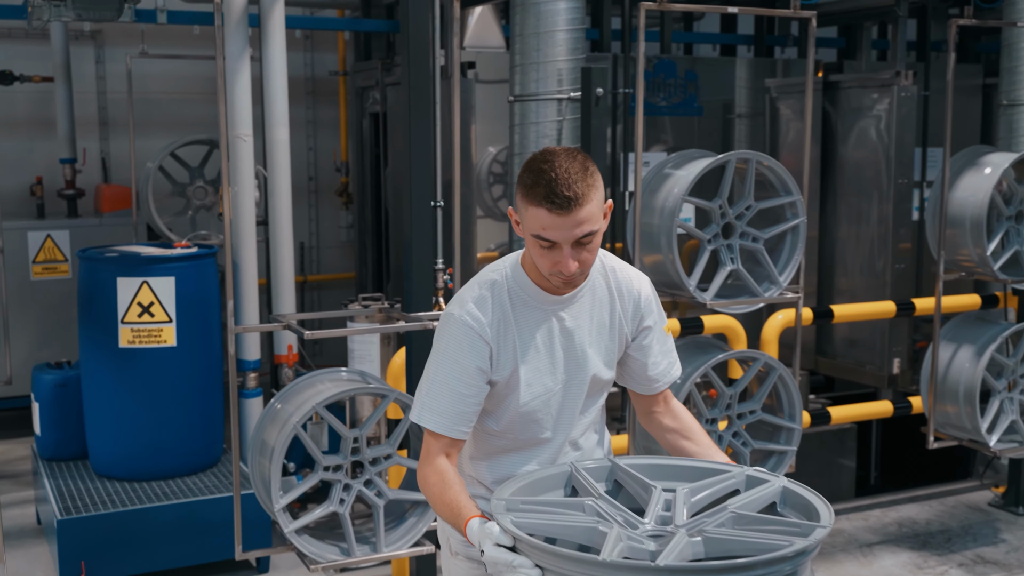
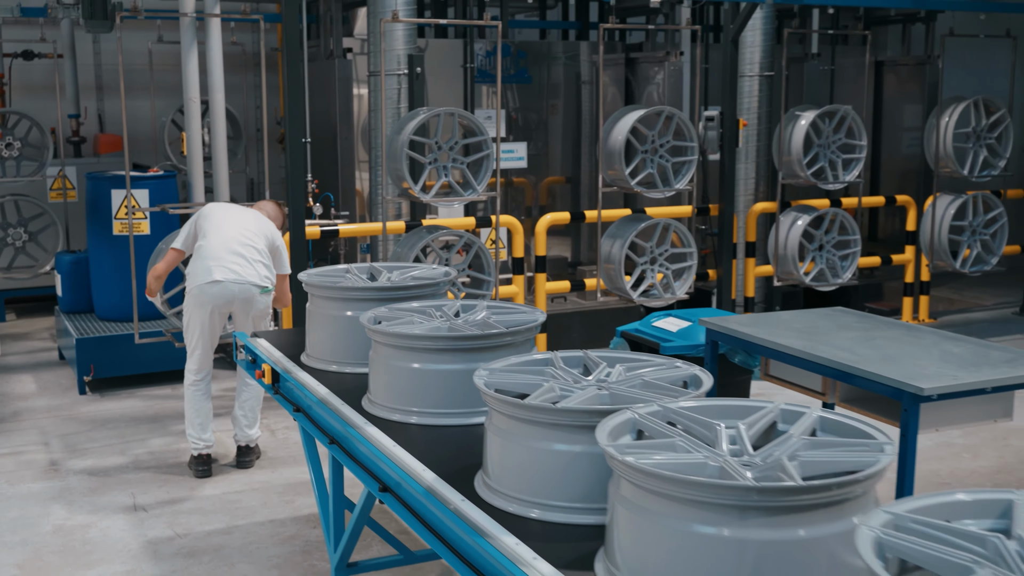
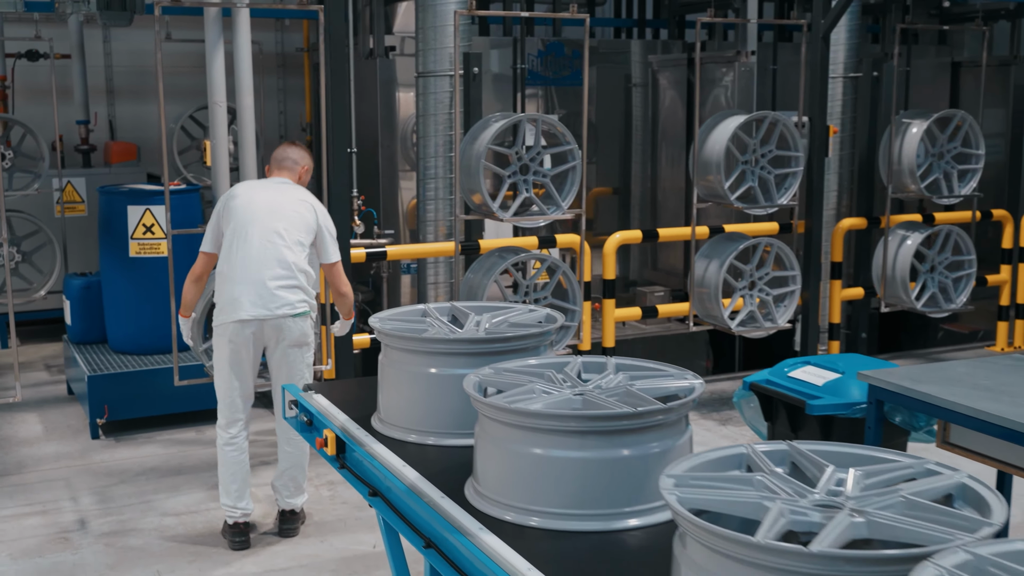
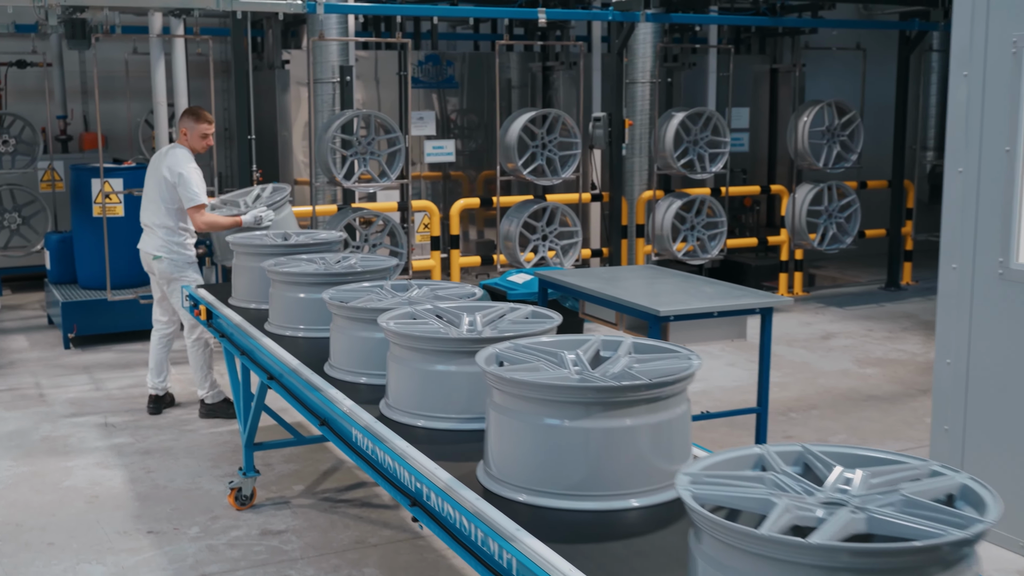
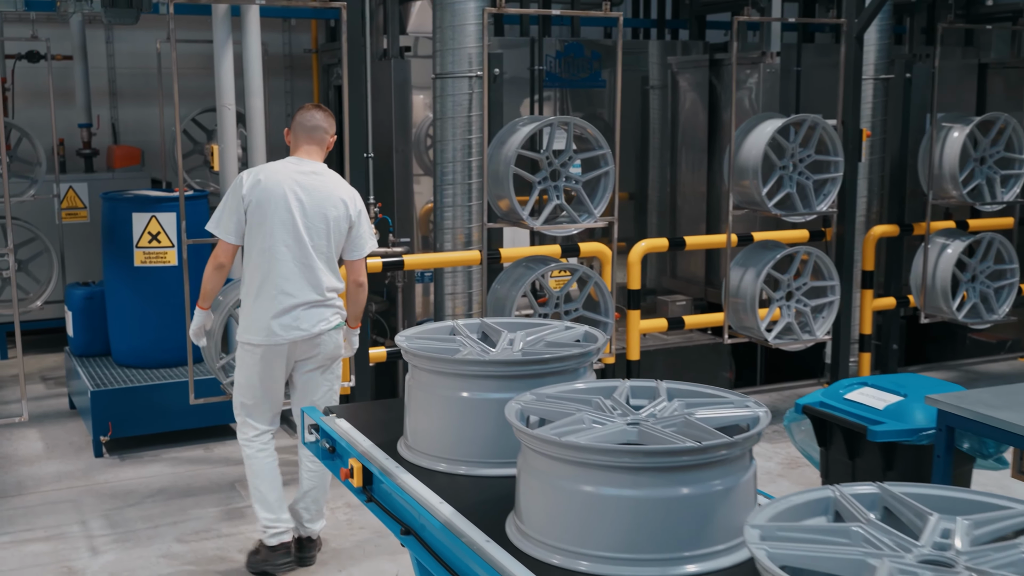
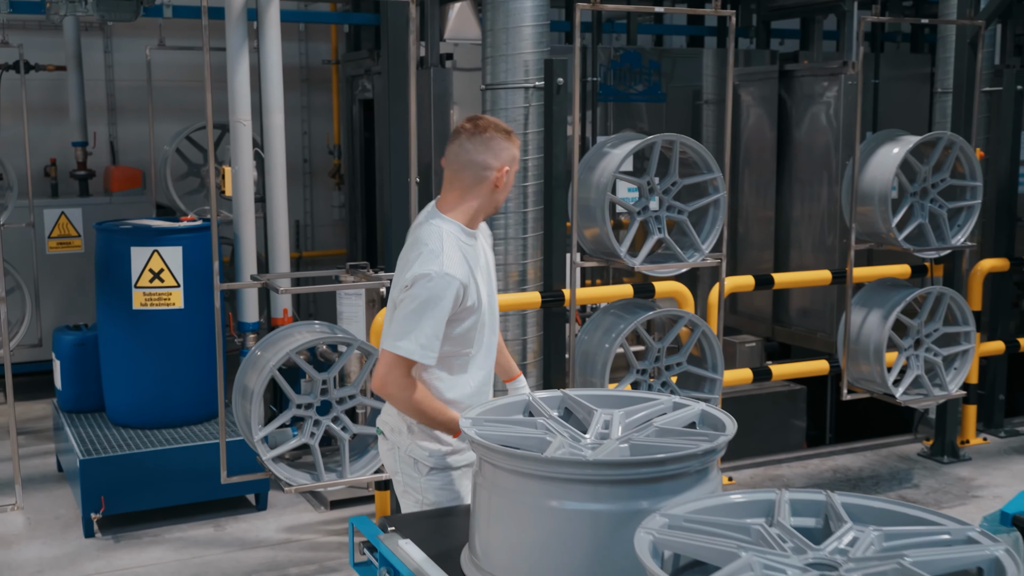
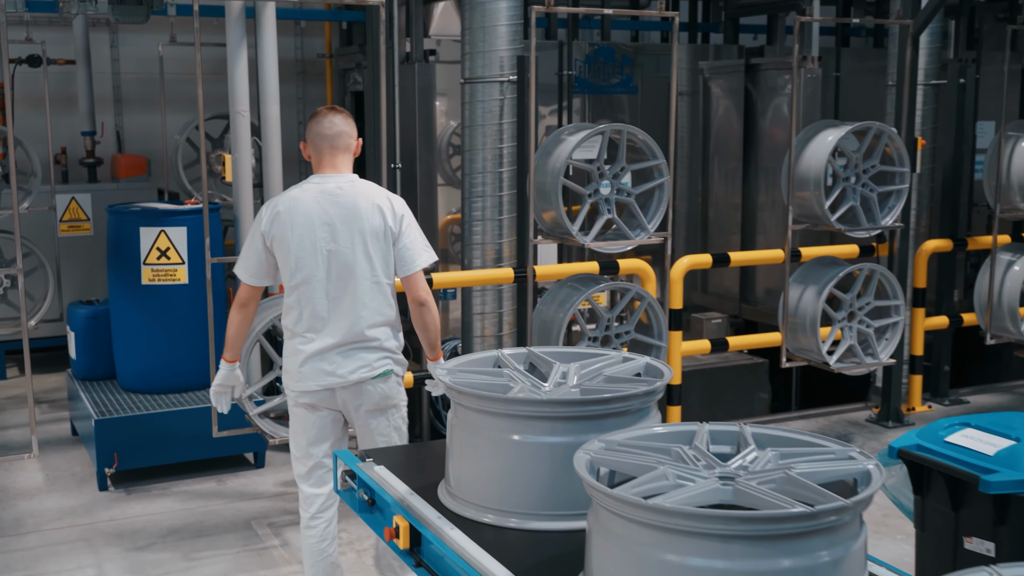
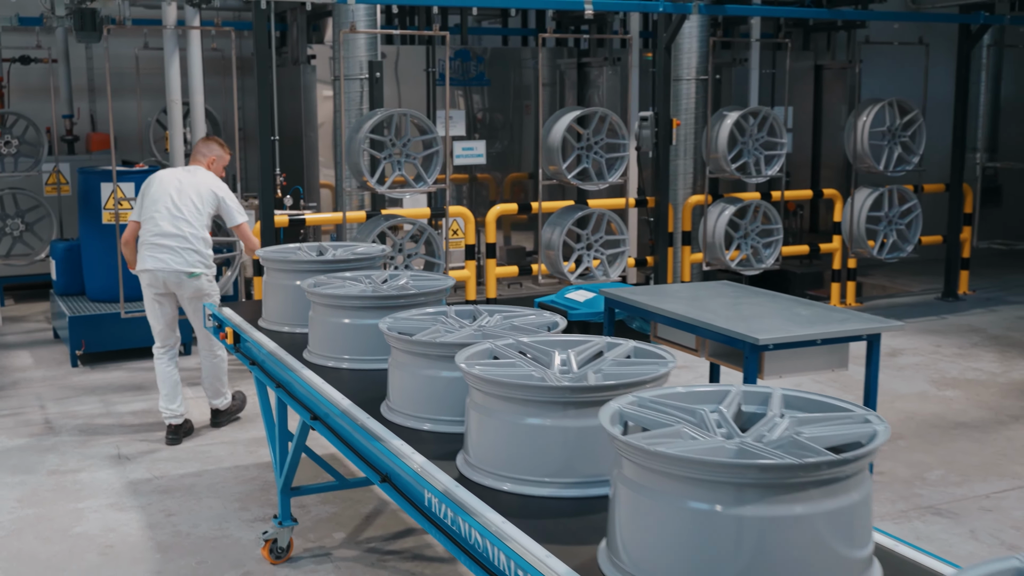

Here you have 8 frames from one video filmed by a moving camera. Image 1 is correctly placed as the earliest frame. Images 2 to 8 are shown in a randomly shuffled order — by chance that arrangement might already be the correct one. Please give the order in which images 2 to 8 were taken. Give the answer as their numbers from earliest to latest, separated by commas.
6, 7, 5, 3, 2, 8, 4
